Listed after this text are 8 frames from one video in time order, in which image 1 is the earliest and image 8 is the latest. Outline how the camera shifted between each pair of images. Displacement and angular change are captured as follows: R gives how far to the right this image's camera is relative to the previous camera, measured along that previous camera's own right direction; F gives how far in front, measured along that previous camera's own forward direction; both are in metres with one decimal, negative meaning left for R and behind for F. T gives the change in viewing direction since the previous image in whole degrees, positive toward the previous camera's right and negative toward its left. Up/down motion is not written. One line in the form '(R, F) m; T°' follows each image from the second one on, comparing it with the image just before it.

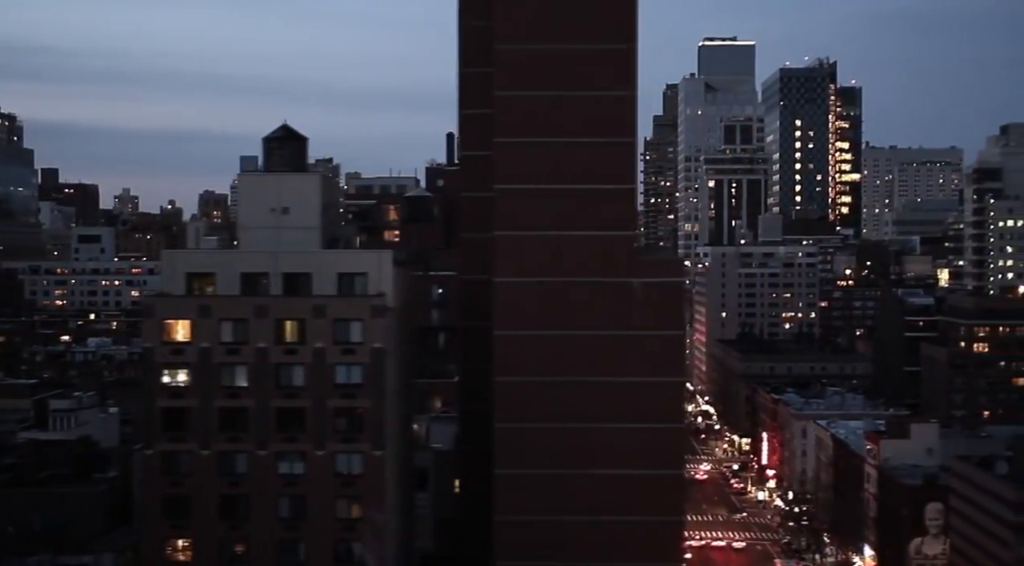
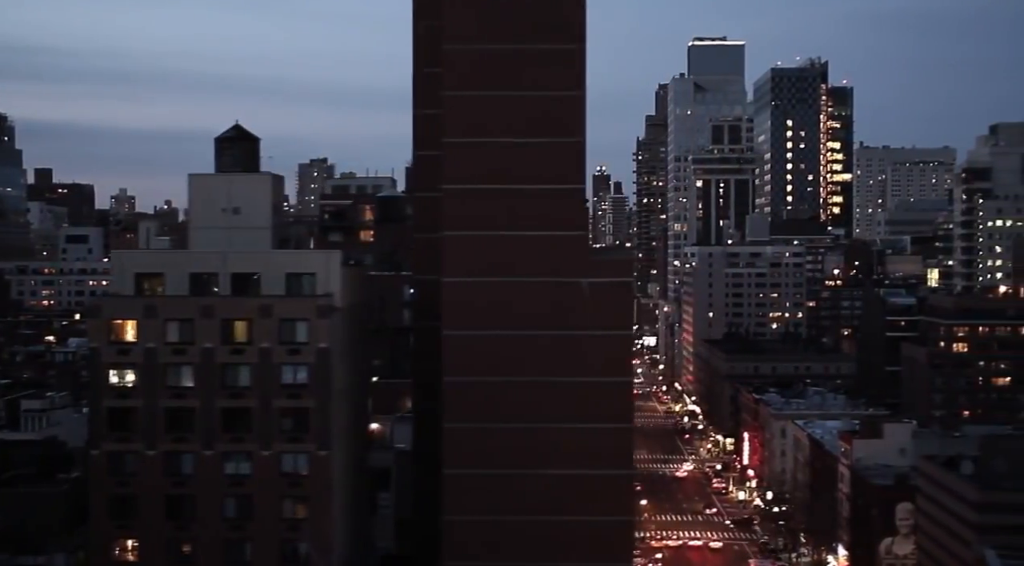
(+1.3, 0.0) m; 0°
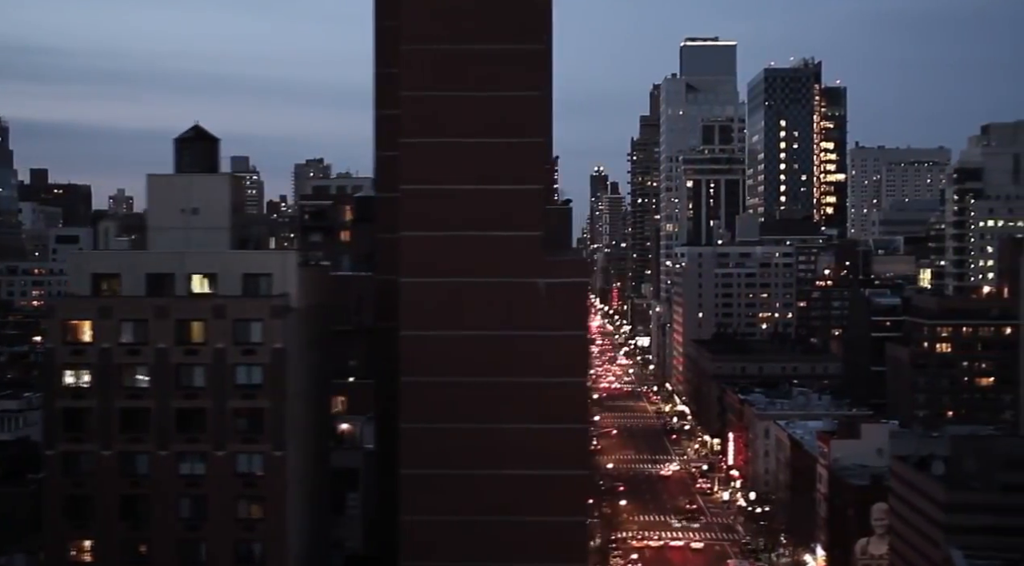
(+1.1, 0.0) m; 0°
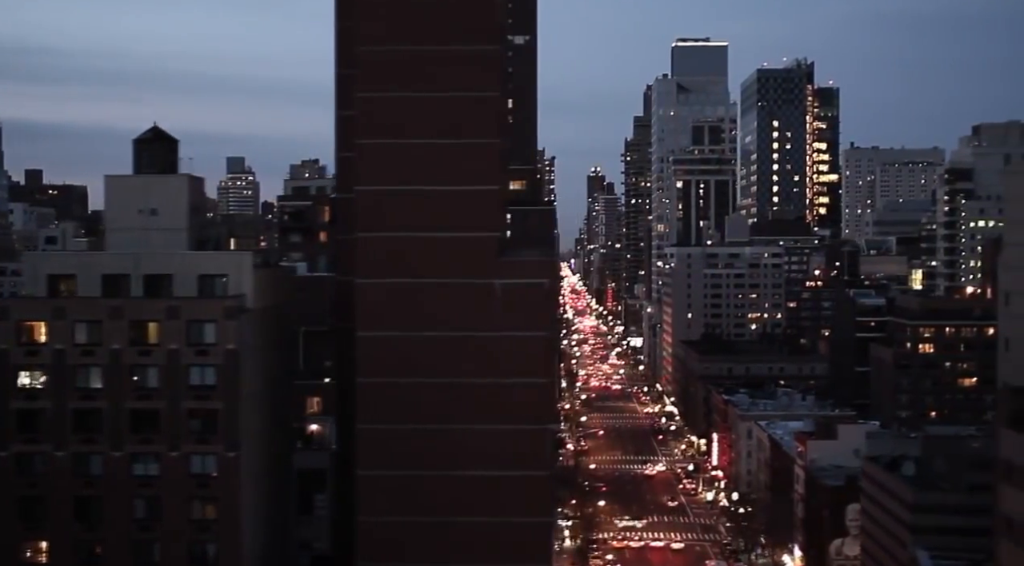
(+1.1, 0.0) m; 0°
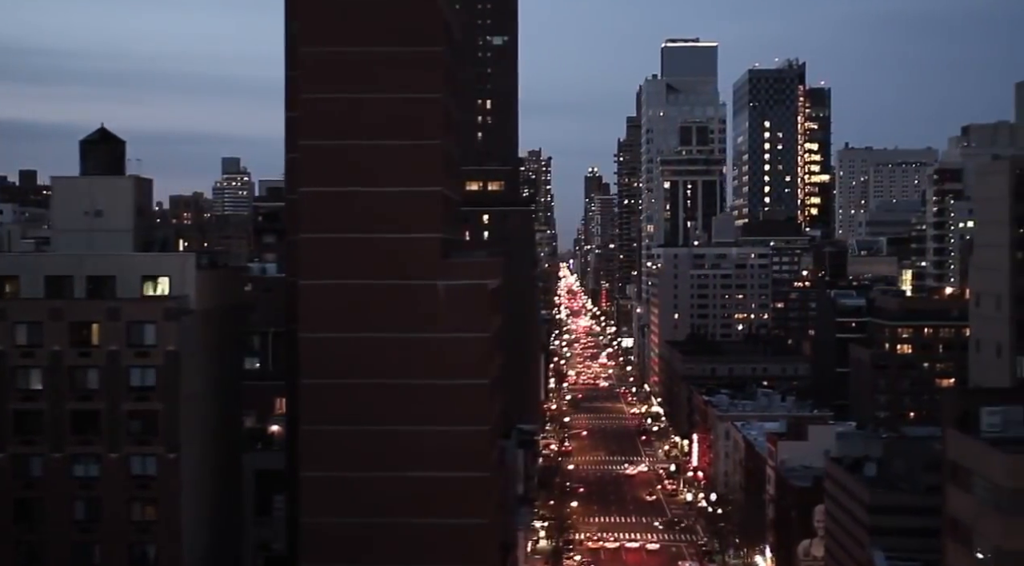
(+1.5, 0.0) m; 0°
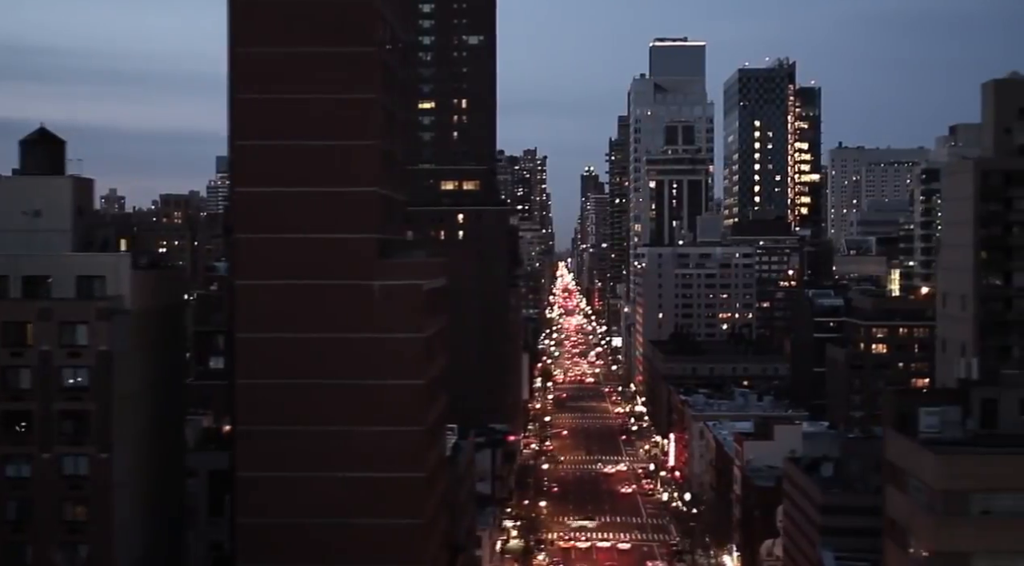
(+1.7, 0.0) m; 0°
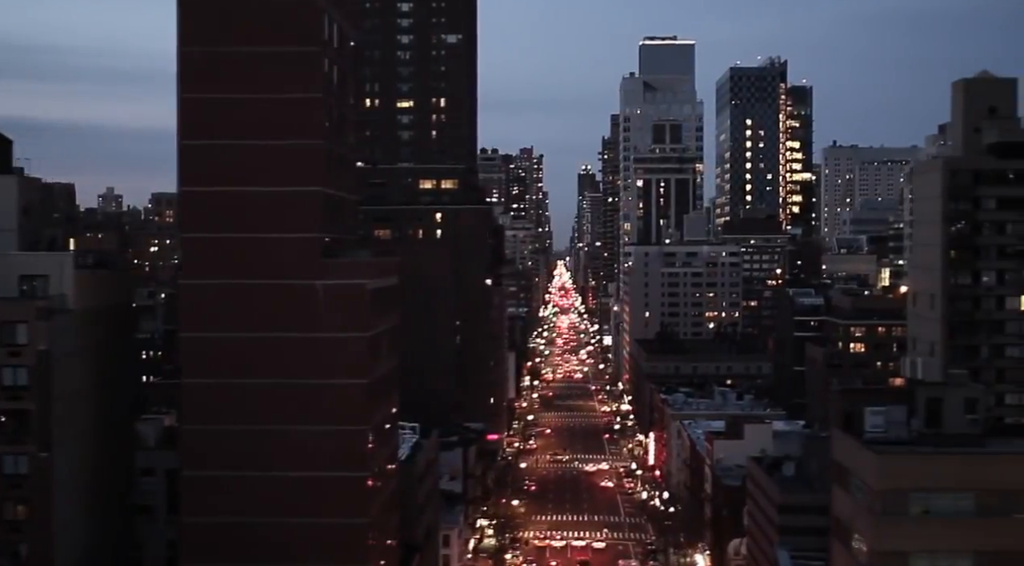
(+1.5, 0.0) m; 0°
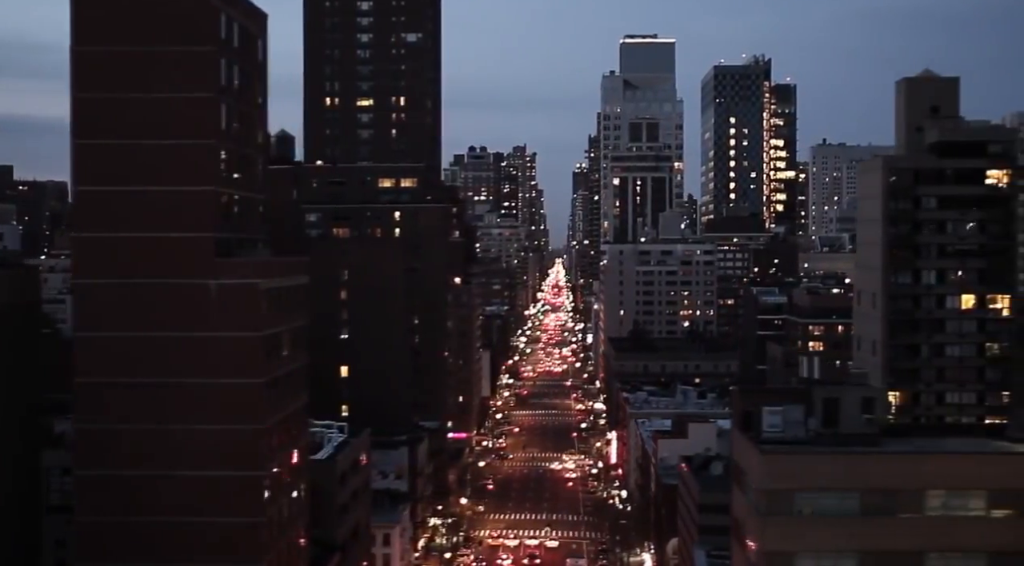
(+2.8, 0.0) m; 0°
